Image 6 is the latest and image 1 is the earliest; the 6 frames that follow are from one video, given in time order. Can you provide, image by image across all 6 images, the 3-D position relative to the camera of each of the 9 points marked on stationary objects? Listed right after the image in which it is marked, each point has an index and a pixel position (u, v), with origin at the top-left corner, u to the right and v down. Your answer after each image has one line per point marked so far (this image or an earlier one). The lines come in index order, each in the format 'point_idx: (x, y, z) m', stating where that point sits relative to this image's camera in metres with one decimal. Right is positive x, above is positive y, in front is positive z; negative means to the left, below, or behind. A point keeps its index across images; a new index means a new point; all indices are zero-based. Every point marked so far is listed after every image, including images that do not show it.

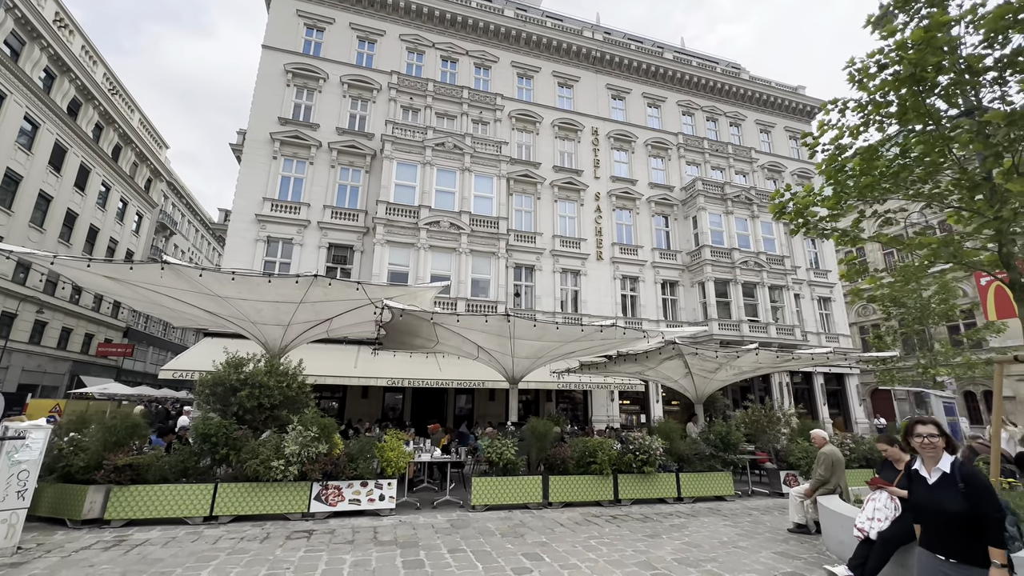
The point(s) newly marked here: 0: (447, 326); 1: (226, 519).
0: (-1.4, -0.8, +9.5) m
1: (-4.0, -3.2, +6.4) m
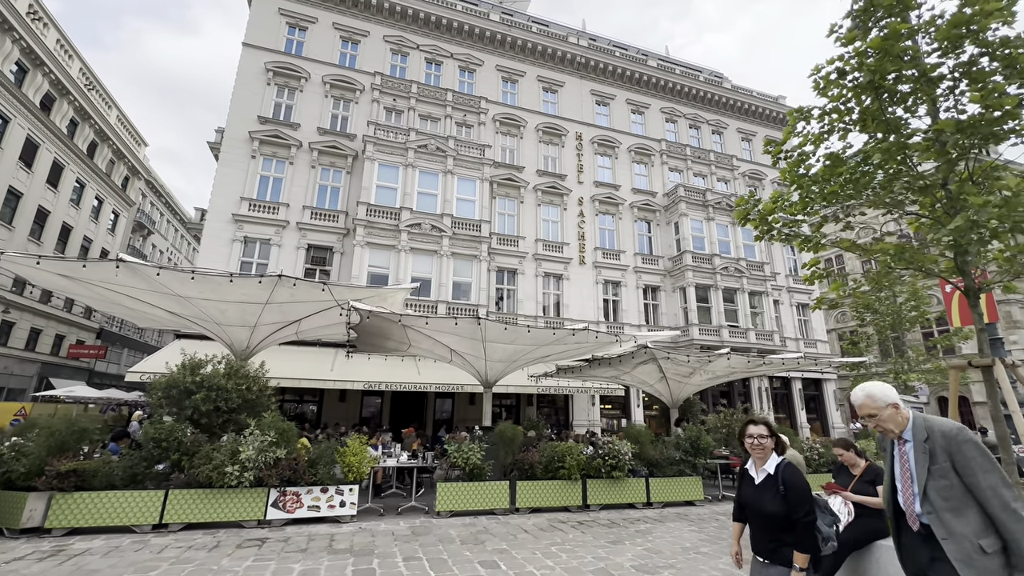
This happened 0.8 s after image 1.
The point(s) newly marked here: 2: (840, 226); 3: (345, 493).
0: (-2.0, -0.8, +9.4) m
1: (-4.5, -3.2, +6.2) m
2: (+4.9, +0.9, +6.8) m
3: (-2.5, -3.1, +6.9) m
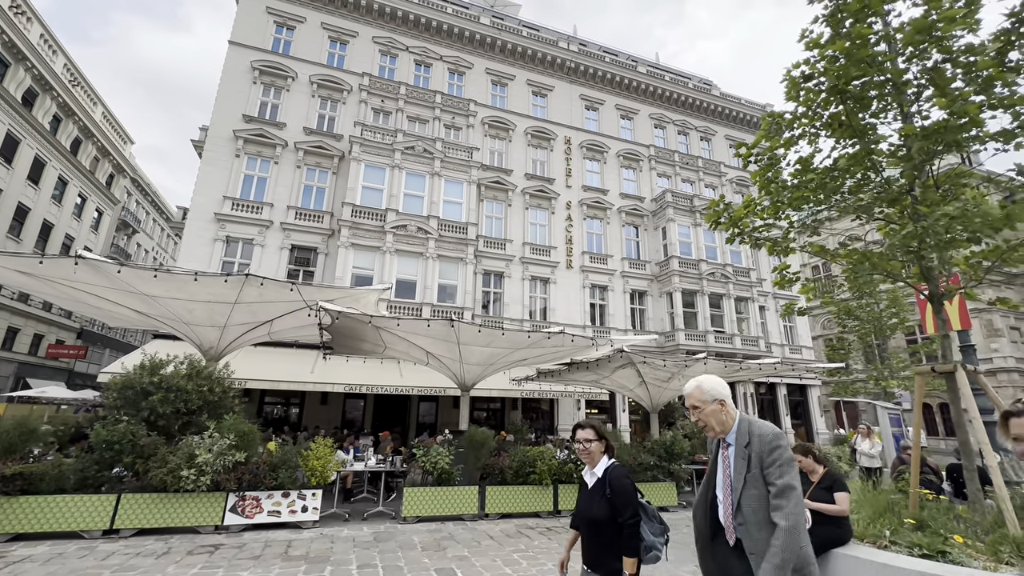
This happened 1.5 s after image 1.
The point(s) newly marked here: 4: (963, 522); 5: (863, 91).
0: (-2.5, -0.9, +9.2) m
1: (-5.0, -3.2, +6.0) m
2: (+4.5, +0.9, +6.7) m
3: (-3.0, -3.1, +6.8) m
4: (+5.1, -2.7, +5.2) m
5: (+4.4, +2.5, +5.7) m
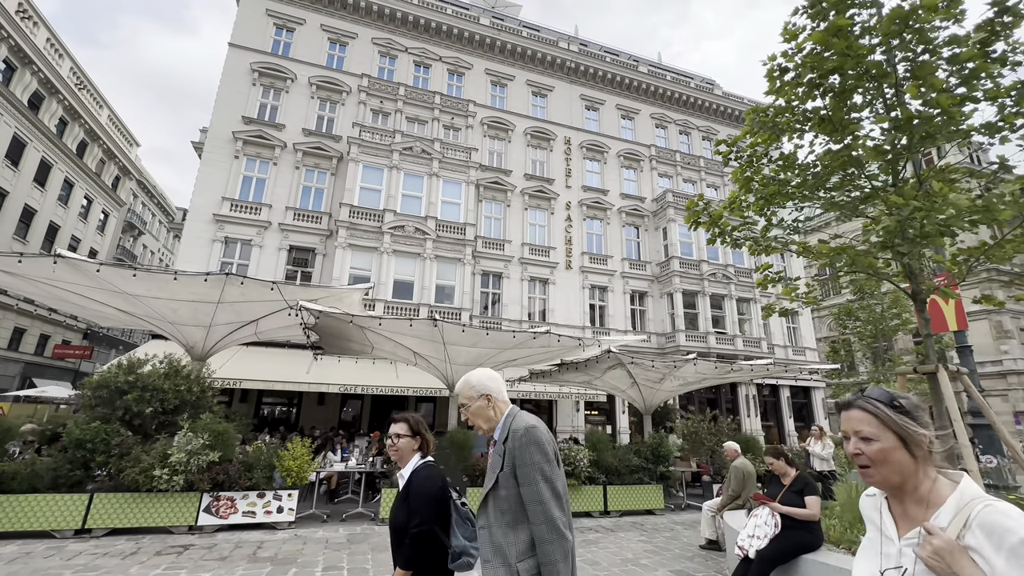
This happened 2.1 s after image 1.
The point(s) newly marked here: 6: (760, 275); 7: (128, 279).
0: (-2.8, -0.9, +9.2) m
1: (-5.4, -3.2, +6.0) m
2: (+4.2, +0.9, +6.6) m
3: (-3.3, -3.1, +6.7) m
4: (+4.7, -2.6, +5.0) m
5: (+4.1, +2.5, +5.6) m
6: (+3.8, +0.2, +7.0) m
7: (-6.6, +0.2, +7.9) m
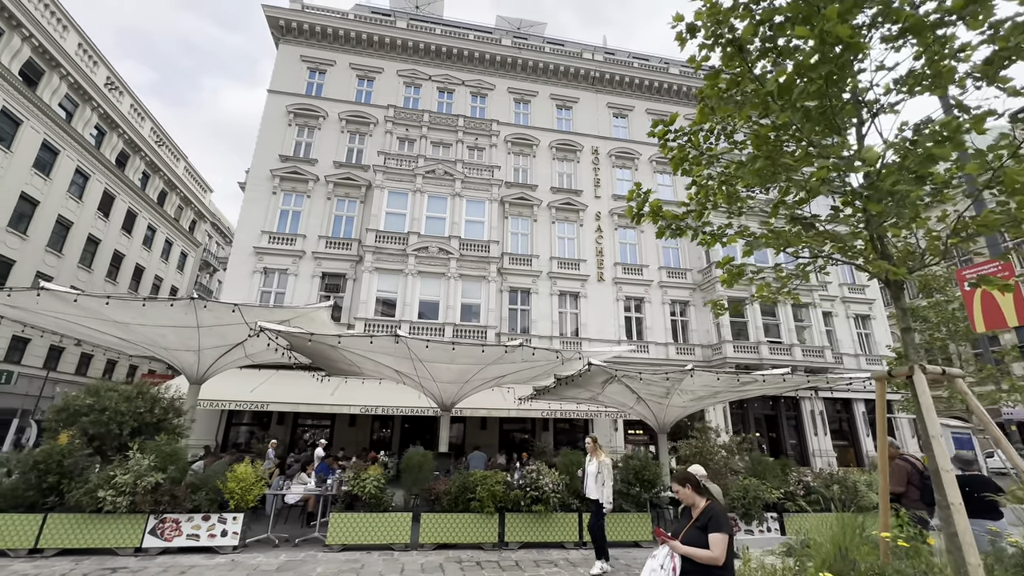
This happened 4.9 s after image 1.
0: (-3.3, -1.2, +9.1) m
1: (-6.2, -3.6, +6.2) m
2: (+3.1, +1.0, +5.7) m
3: (-4.1, -3.4, +6.6) m
4: (+3.6, -2.5, +3.9) m
5: (+2.8, +2.6, +4.8) m
6: (+2.8, +0.2, +6.1) m
7: (-7.4, -0.4, +8.4) m
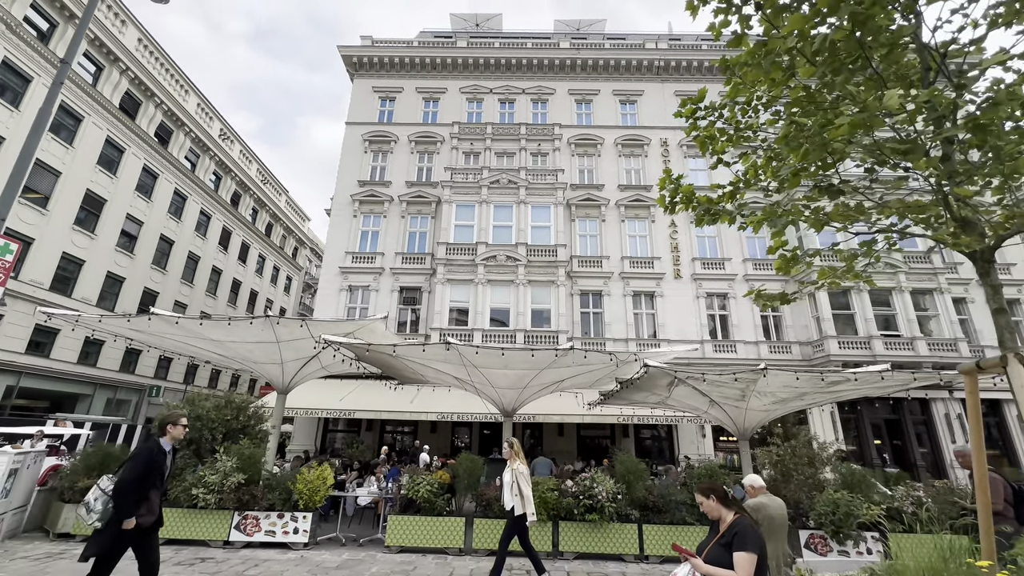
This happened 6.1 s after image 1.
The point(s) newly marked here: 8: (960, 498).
0: (-2.2, -1.5, +9.5) m
1: (-5.5, -3.9, +7.1) m
2: (+3.3, +1.1, +5.0) m
3: (-3.4, -3.6, +7.2) m
4: (+3.7, -2.2, +3.1) m
5: (+2.8, +2.7, +4.2) m
6: (+3.2, +0.4, +5.5) m
7: (-6.4, -0.8, +9.6) m
8: (+7.3, -3.4, +7.5) m
